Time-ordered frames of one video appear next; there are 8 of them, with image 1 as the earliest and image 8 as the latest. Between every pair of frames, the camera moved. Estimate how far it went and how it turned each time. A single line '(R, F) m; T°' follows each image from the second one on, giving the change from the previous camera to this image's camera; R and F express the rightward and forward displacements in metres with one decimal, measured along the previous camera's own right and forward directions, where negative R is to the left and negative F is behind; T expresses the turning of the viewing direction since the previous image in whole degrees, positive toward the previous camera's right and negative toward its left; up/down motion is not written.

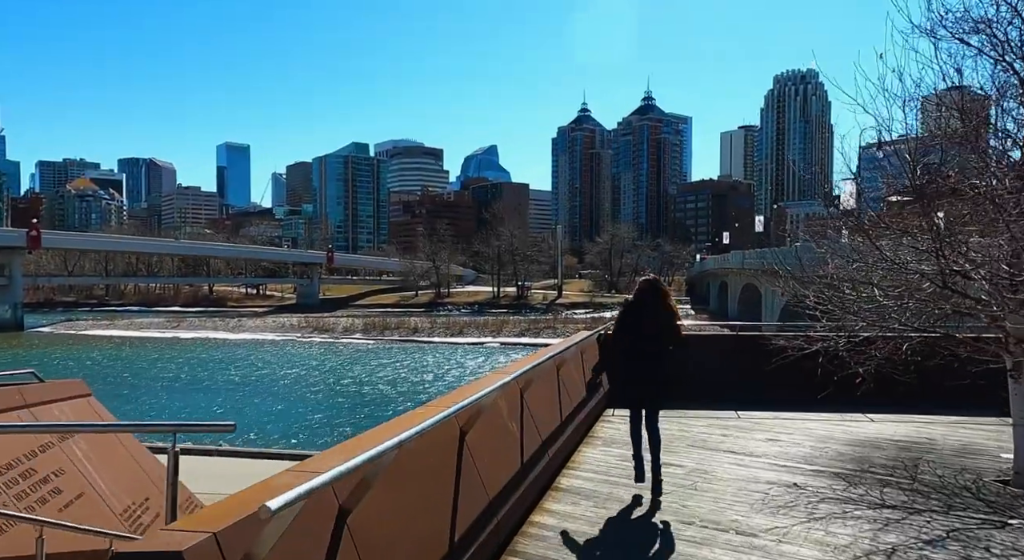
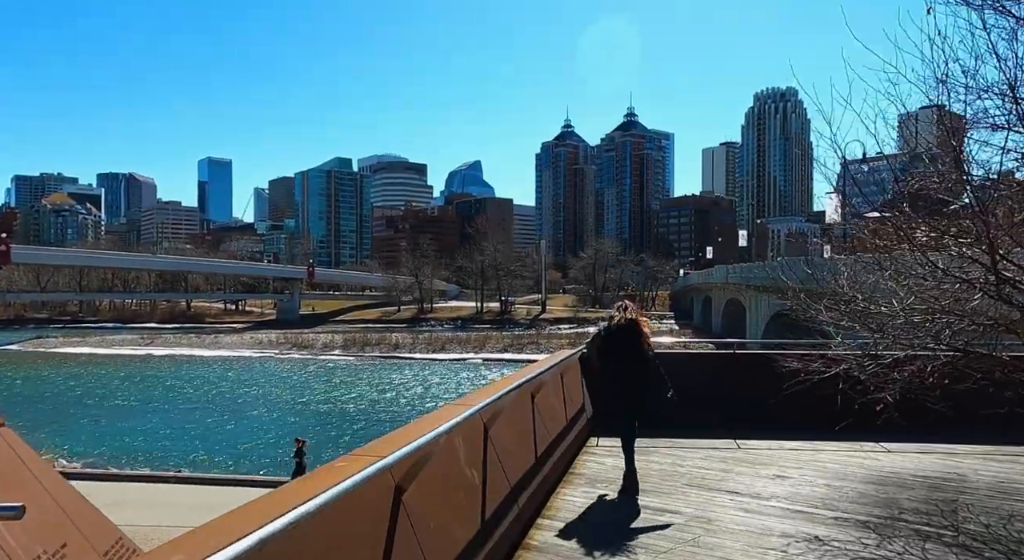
(+0.1, +0.7) m; +1°
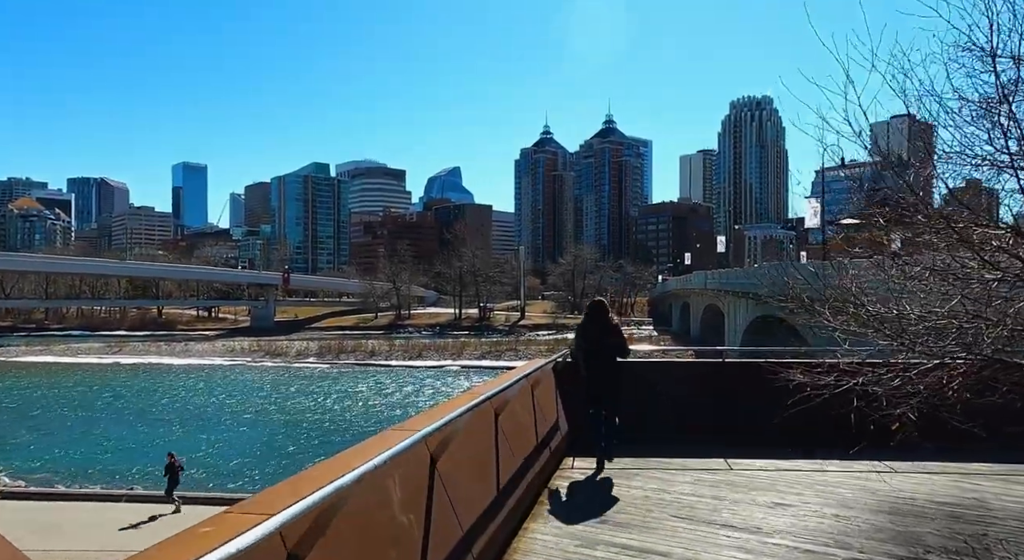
(+0.1, +0.6) m; +2°
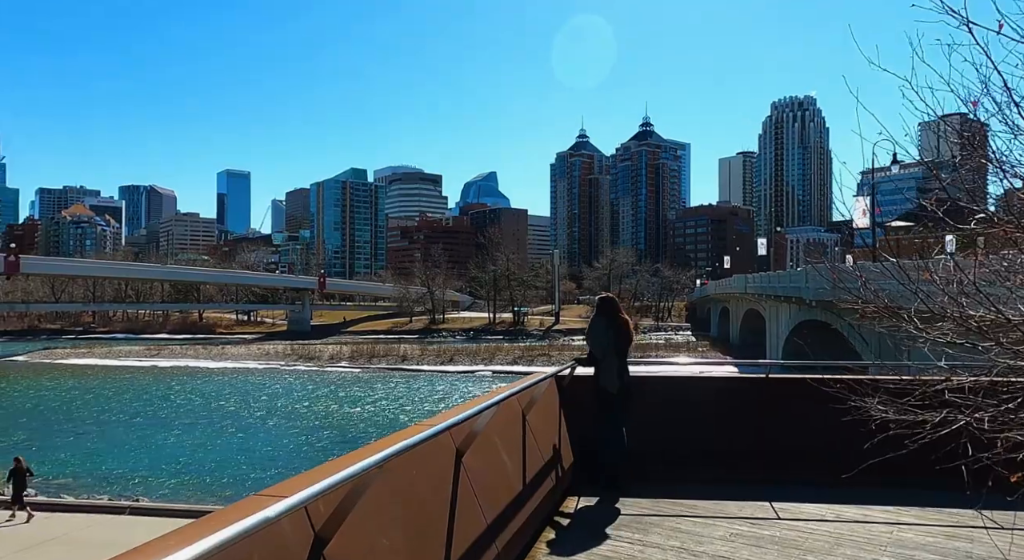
(+0.2, +1.0) m; -3°
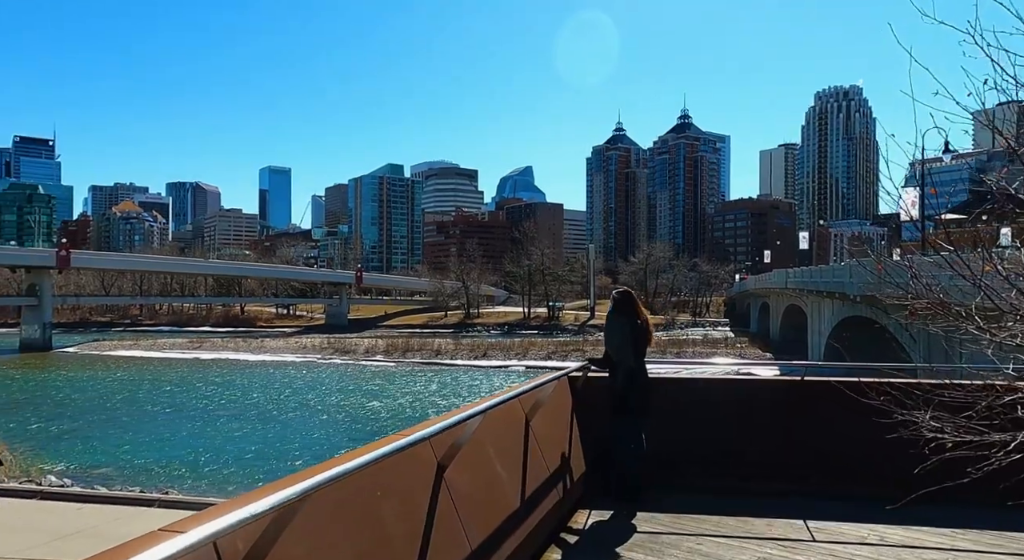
(+0.1, +0.4) m; -3°
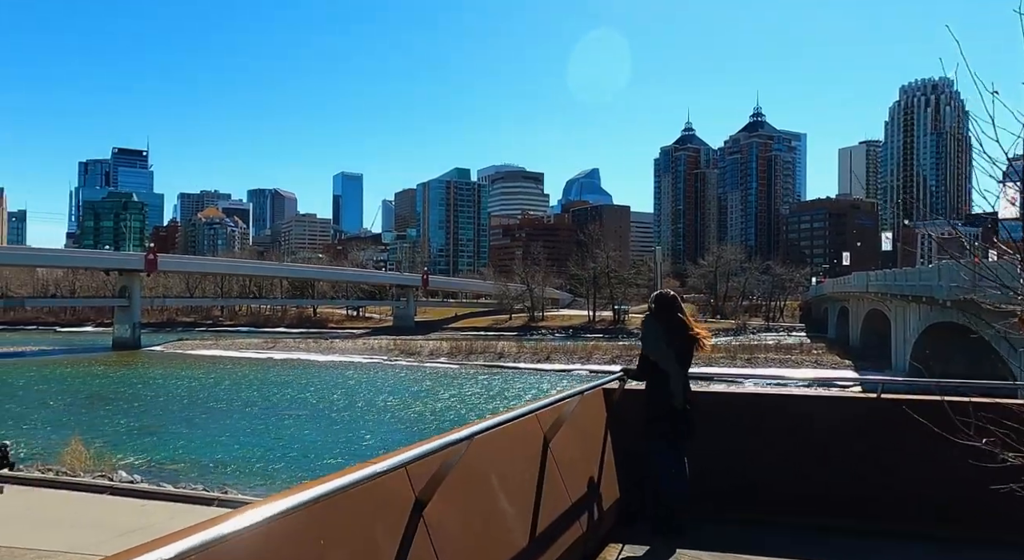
(+0.1, +1.0) m; -5°
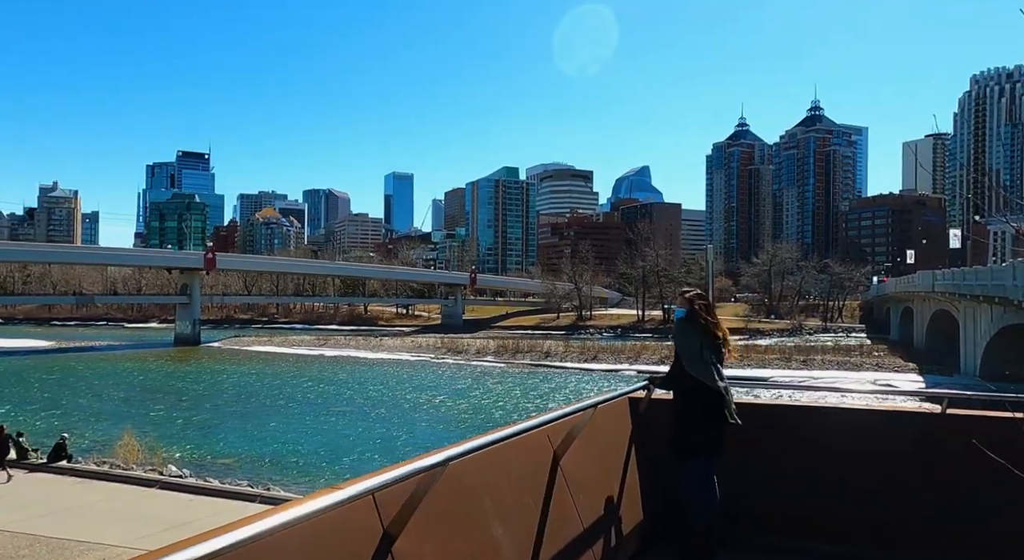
(+0.1, +0.8) m; -4°
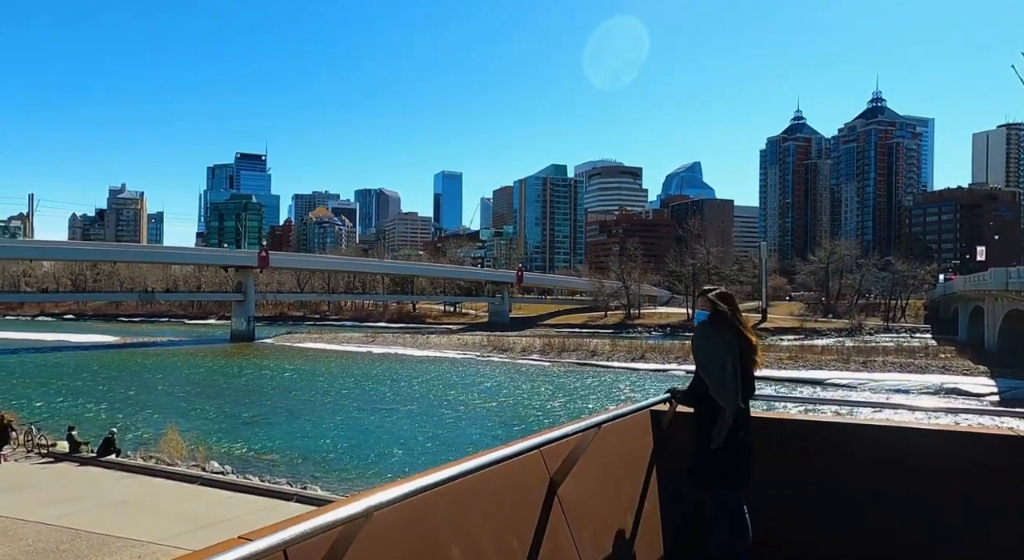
(+0.1, +1.0) m; -3°
